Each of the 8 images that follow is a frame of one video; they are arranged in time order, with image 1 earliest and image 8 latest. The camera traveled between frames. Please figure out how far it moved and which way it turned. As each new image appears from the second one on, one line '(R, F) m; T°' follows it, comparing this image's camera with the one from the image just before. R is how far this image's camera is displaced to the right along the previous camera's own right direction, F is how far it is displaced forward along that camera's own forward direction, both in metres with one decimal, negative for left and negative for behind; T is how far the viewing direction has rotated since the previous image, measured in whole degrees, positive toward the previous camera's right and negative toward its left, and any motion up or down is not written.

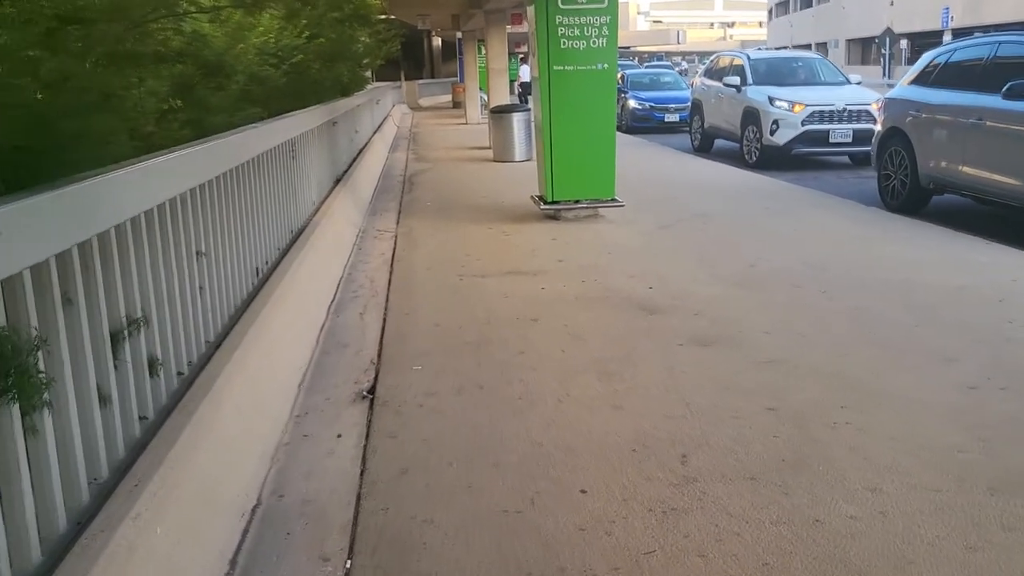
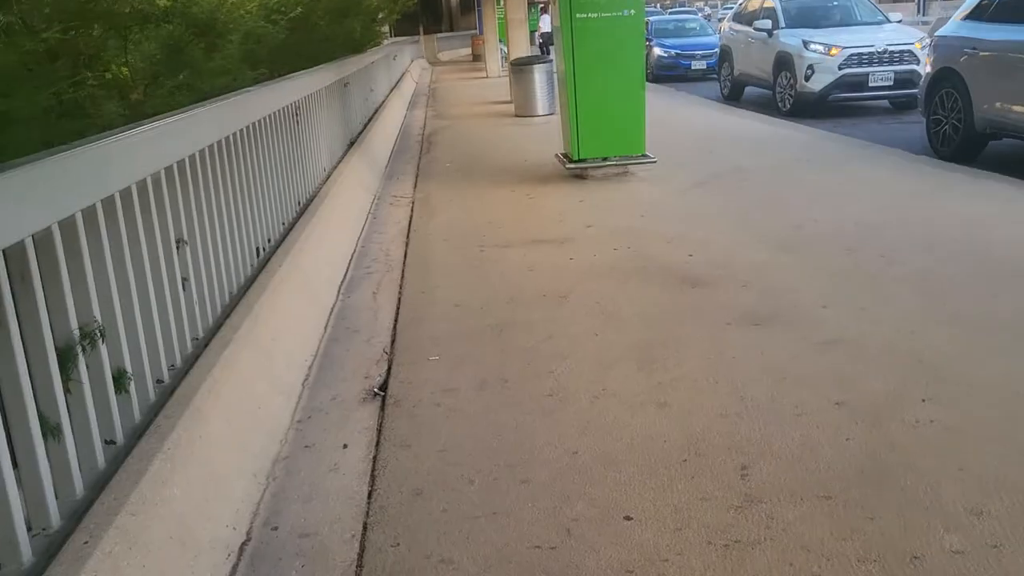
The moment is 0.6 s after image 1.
(0.0, +0.6) m; -2°
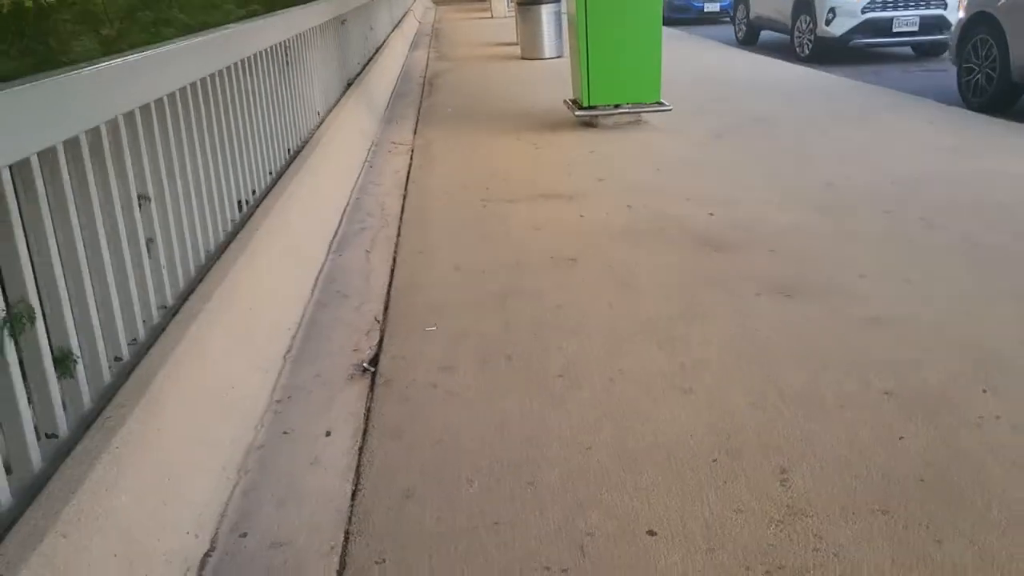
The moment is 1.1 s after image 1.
(0.0, +0.4) m; 0°
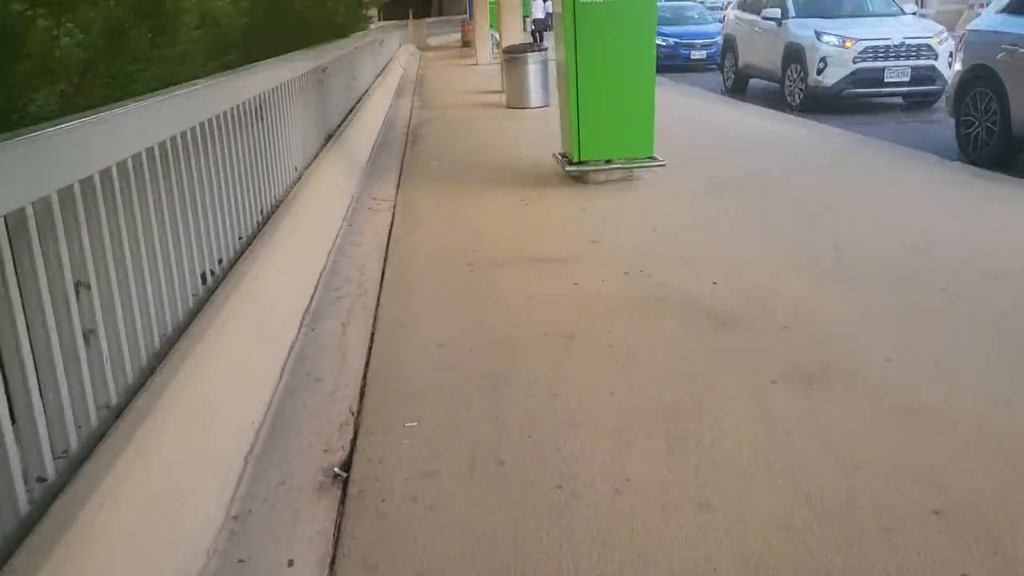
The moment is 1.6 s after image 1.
(0.0, +0.4) m; +1°
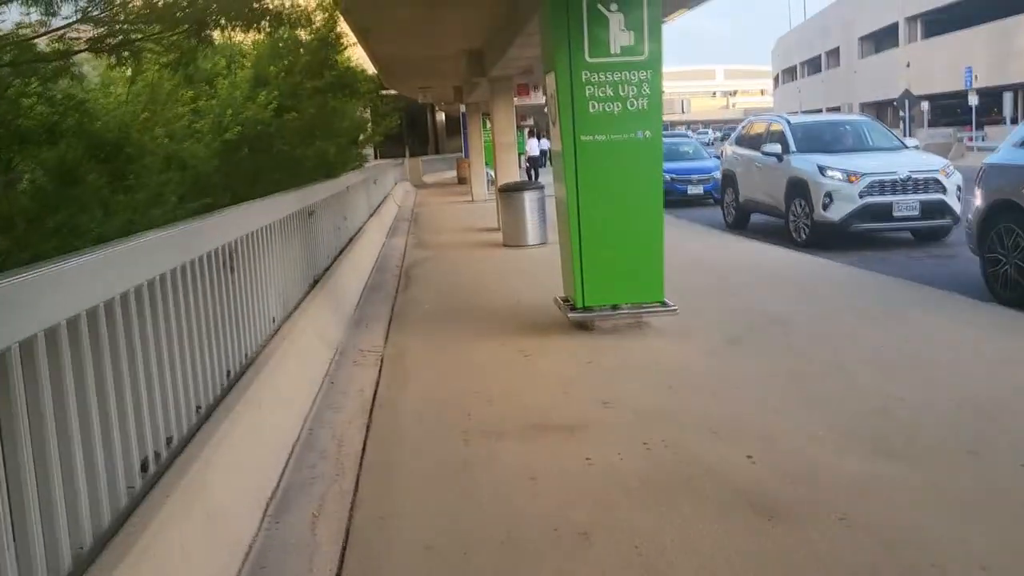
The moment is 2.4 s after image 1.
(0.0, +0.7) m; 0°
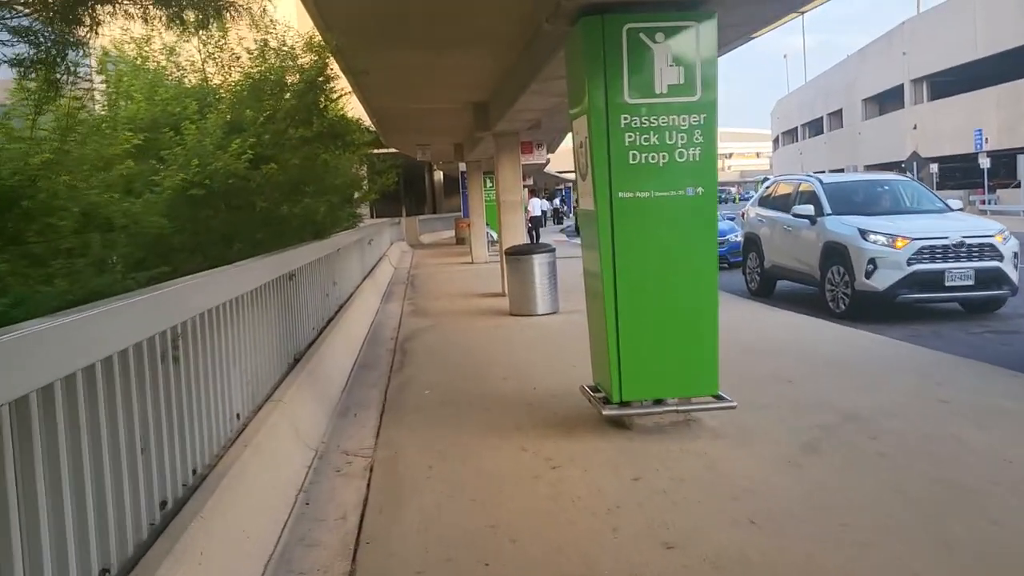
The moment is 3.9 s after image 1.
(-0.2, +1.4) m; 0°
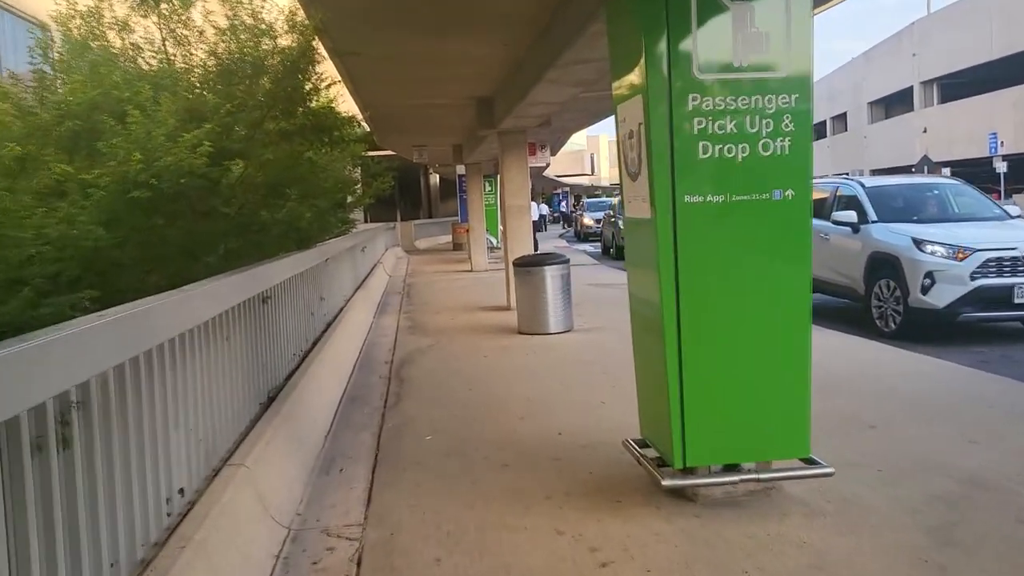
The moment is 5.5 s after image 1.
(-0.2, +1.4) m; 0°
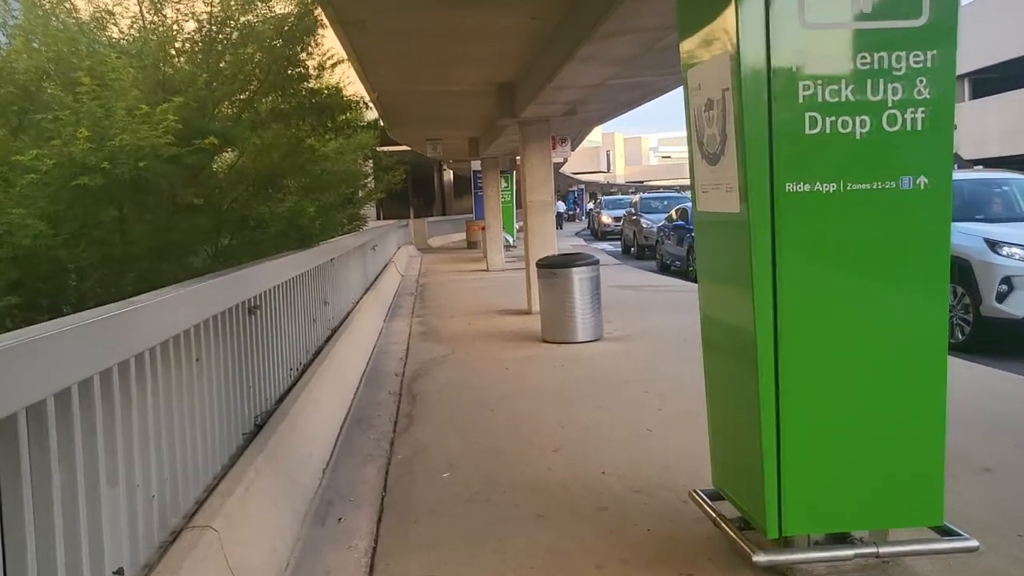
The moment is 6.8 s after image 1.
(-0.1, +1.1) m; -1°
